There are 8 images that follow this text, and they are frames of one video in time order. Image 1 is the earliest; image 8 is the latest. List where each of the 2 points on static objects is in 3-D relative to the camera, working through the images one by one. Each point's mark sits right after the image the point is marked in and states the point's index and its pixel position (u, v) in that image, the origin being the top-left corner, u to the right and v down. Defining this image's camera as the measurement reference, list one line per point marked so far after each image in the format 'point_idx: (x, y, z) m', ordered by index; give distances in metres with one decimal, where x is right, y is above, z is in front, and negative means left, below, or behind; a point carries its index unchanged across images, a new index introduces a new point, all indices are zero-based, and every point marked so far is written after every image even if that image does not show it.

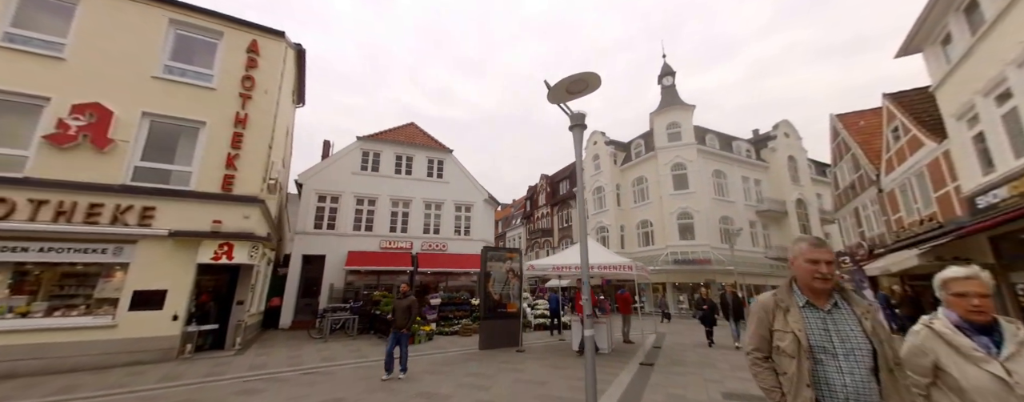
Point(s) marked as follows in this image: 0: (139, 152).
0: (-10.7, +1.4, +10.3) m
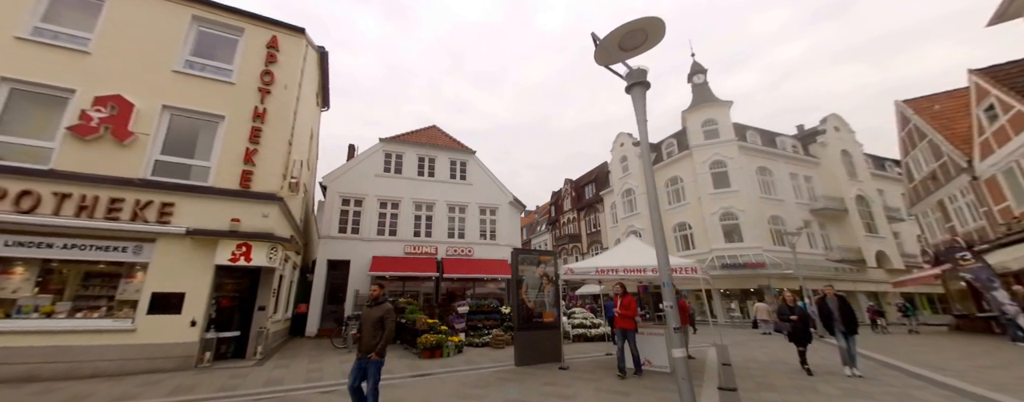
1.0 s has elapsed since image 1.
0: (-9.8, +1.4, +9.8) m
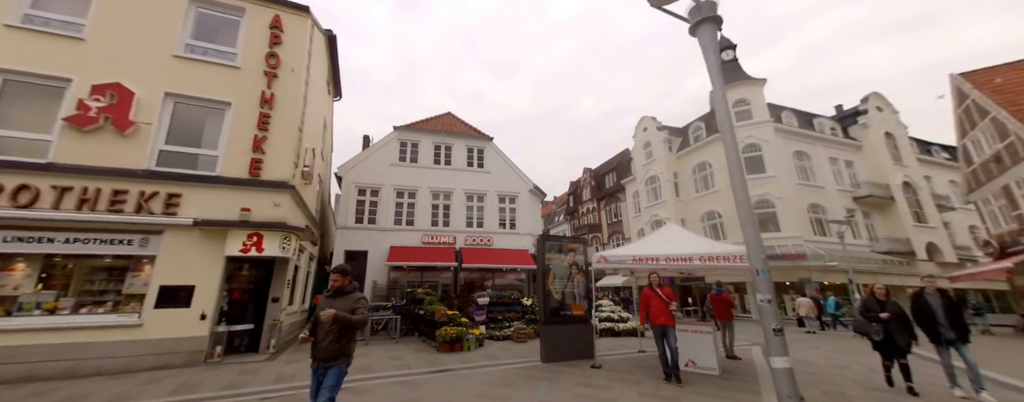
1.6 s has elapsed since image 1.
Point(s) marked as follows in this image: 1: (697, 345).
0: (-9.2, +1.7, +9.4) m
1: (+4.0, -3.1, +7.7) m
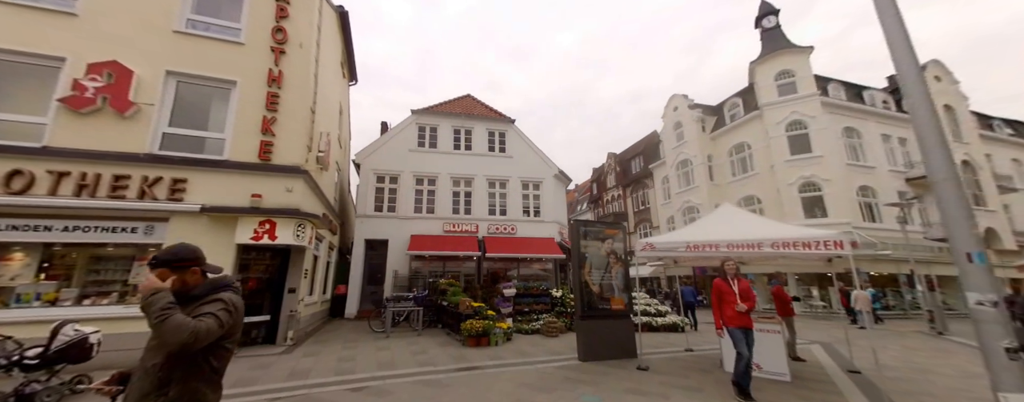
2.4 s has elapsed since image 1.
0: (-8.5, +2.1, +8.8) m
1: (+4.6, -2.6, +6.6) m
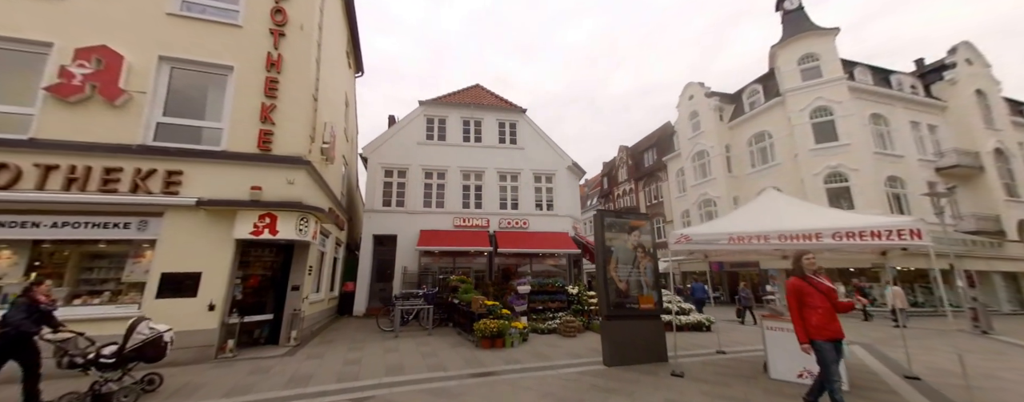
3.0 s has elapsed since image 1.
0: (-8.1, +2.2, +8.3) m
1: (+4.9, -2.4, +5.8) m
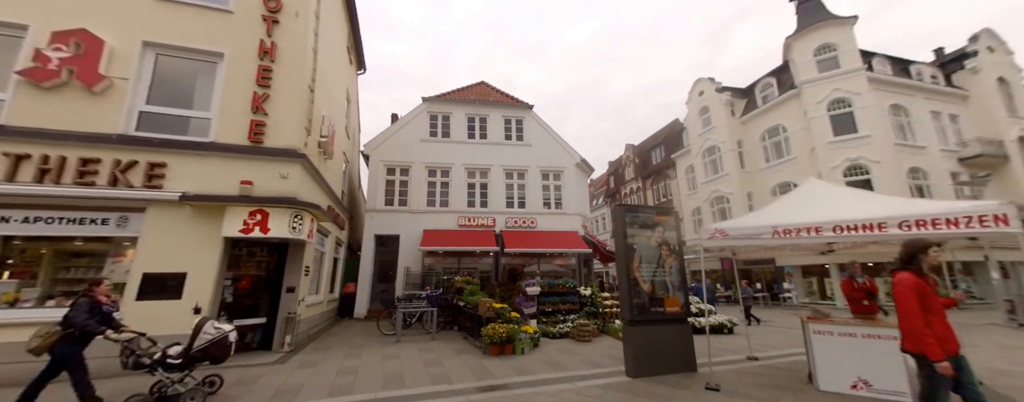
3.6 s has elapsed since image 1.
0: (-7.9, +2.3, +7.7) m
1: (+5.1, -2.2, +5.1) m
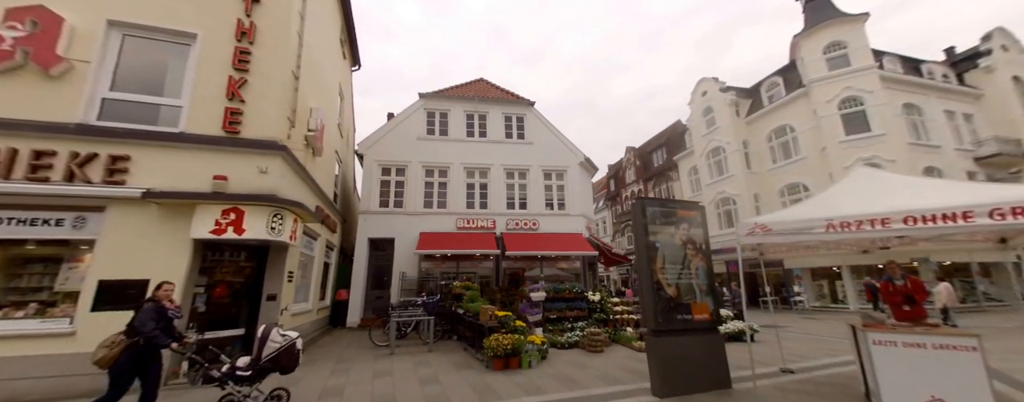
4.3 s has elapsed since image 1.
0: (-7.8, +2.4, +7.0) m
1: (+5.3, -2.1, +4.3) m
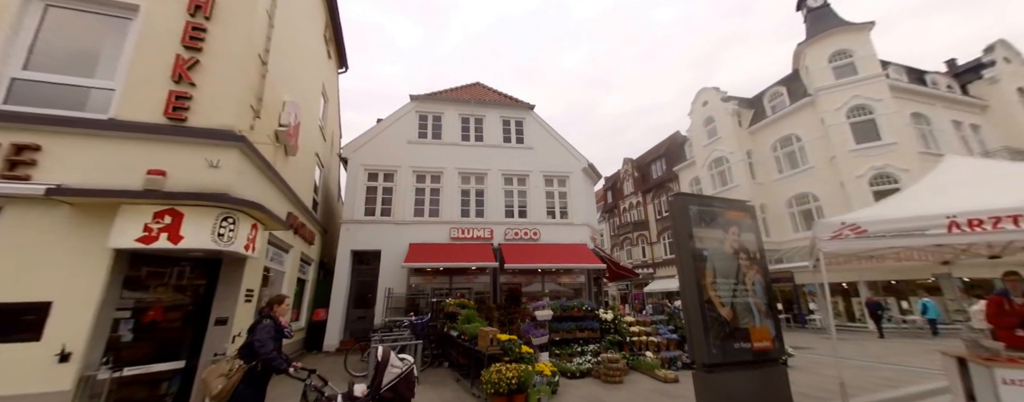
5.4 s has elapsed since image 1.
0: (-7.8, +2.3, +5.7) m
1: (+5.4, -2.0, +3.1) m
